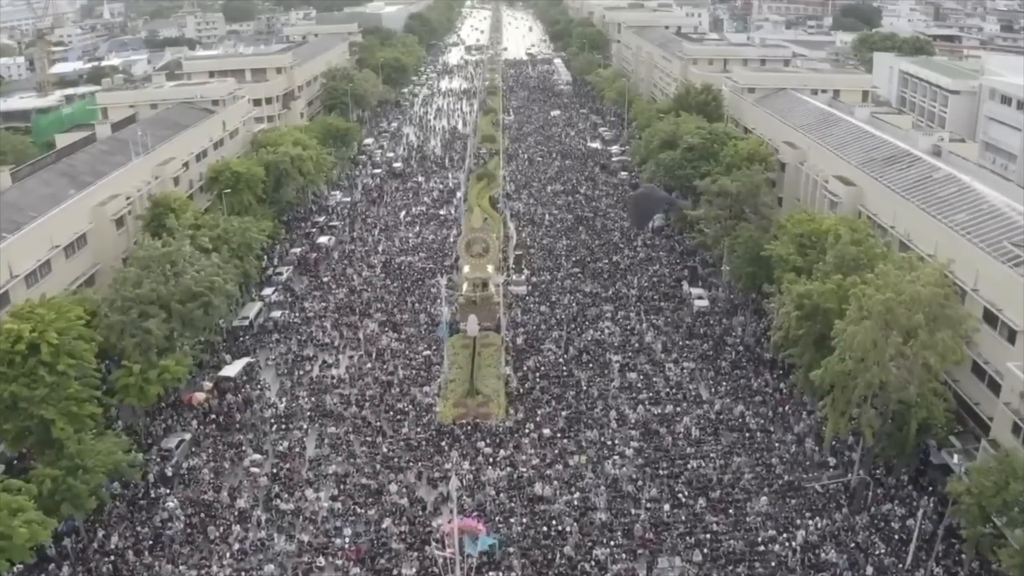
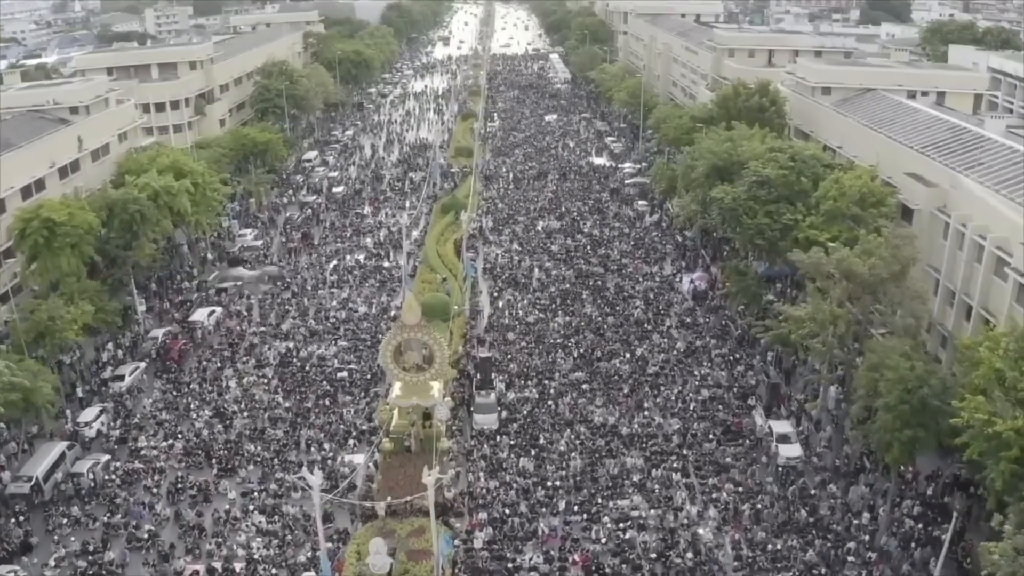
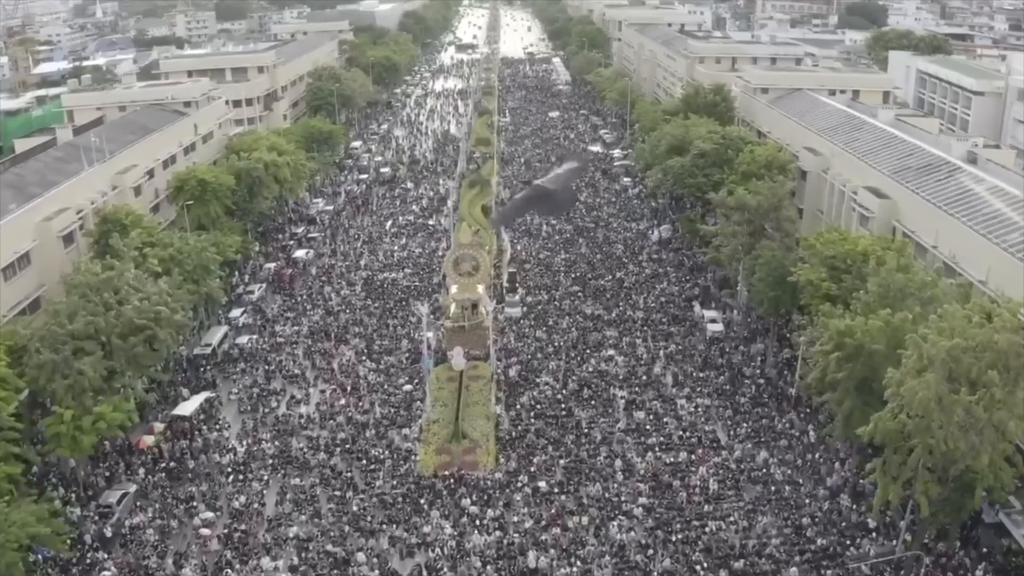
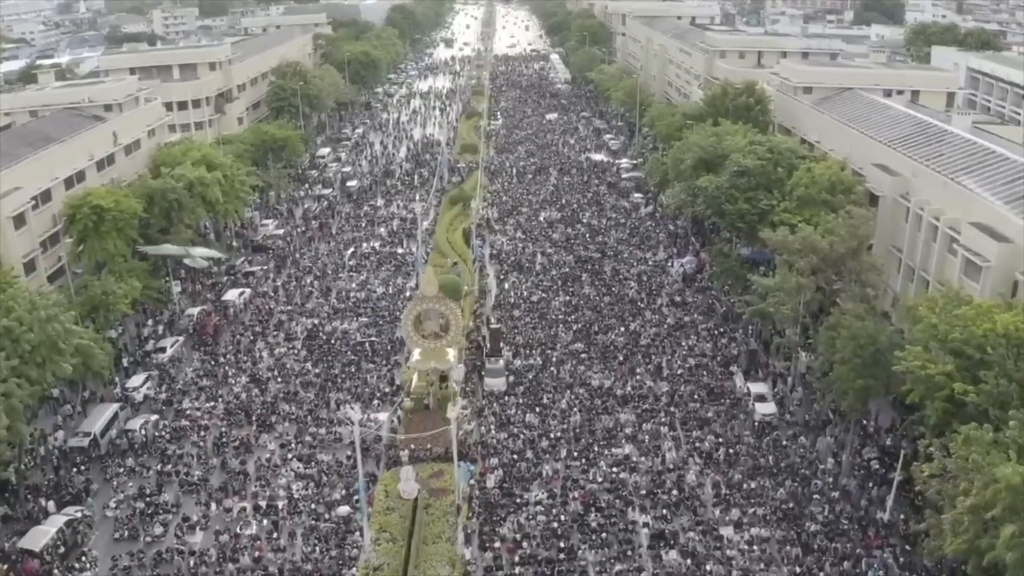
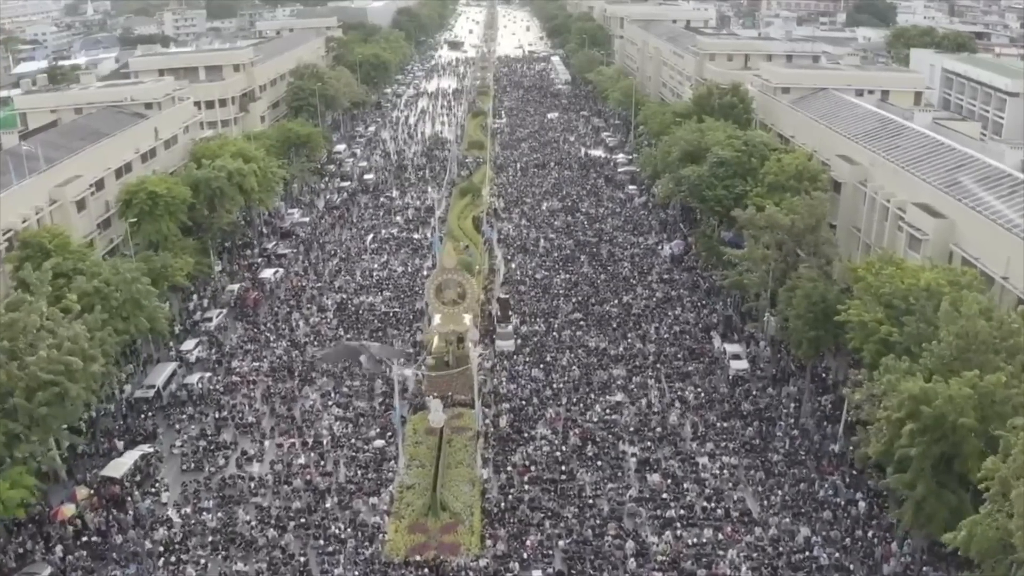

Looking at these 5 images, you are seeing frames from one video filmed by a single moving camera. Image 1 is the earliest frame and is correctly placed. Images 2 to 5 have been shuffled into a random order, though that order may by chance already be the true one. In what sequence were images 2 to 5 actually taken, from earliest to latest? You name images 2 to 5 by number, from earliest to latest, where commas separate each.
3, 5, 4, 2
